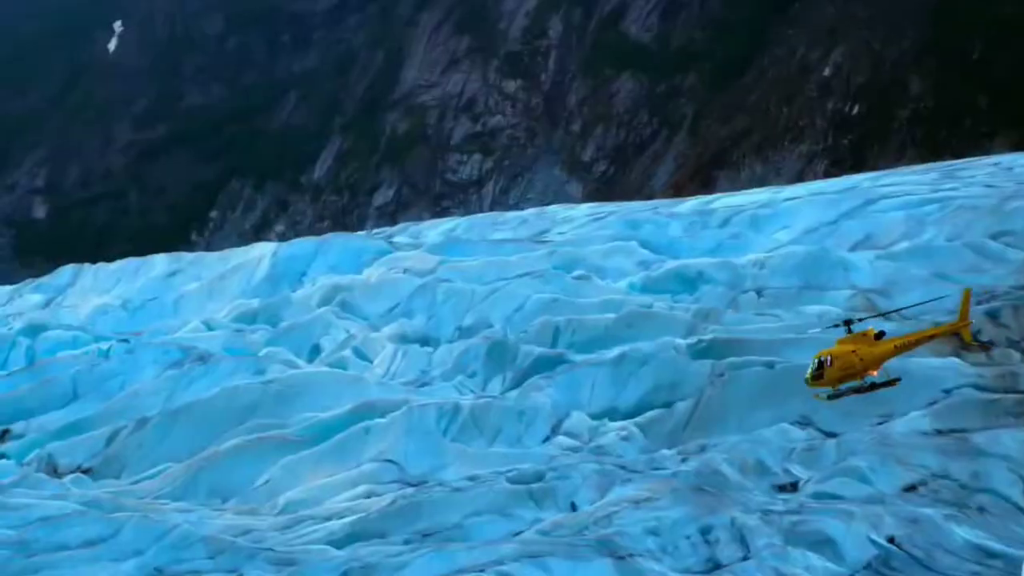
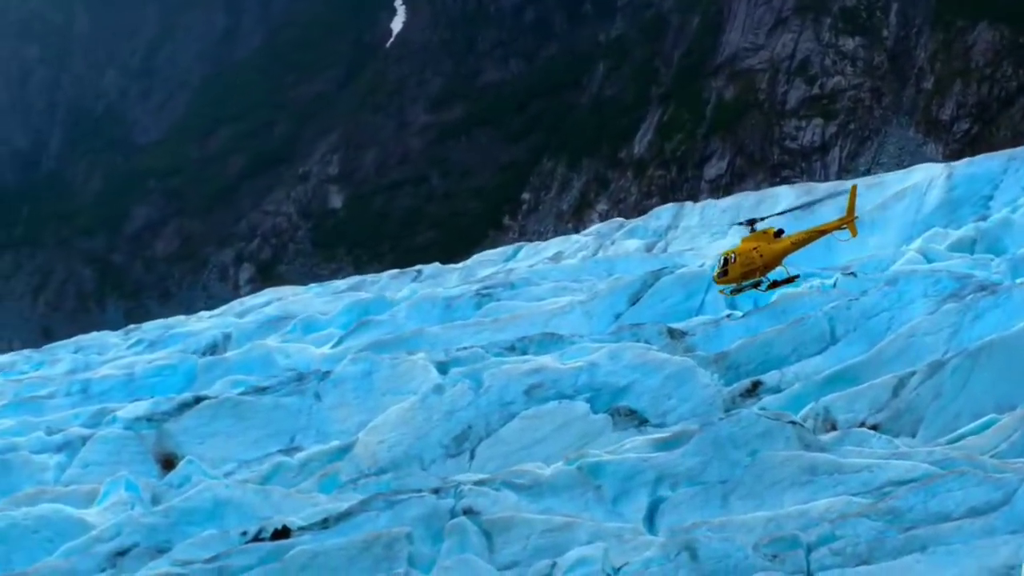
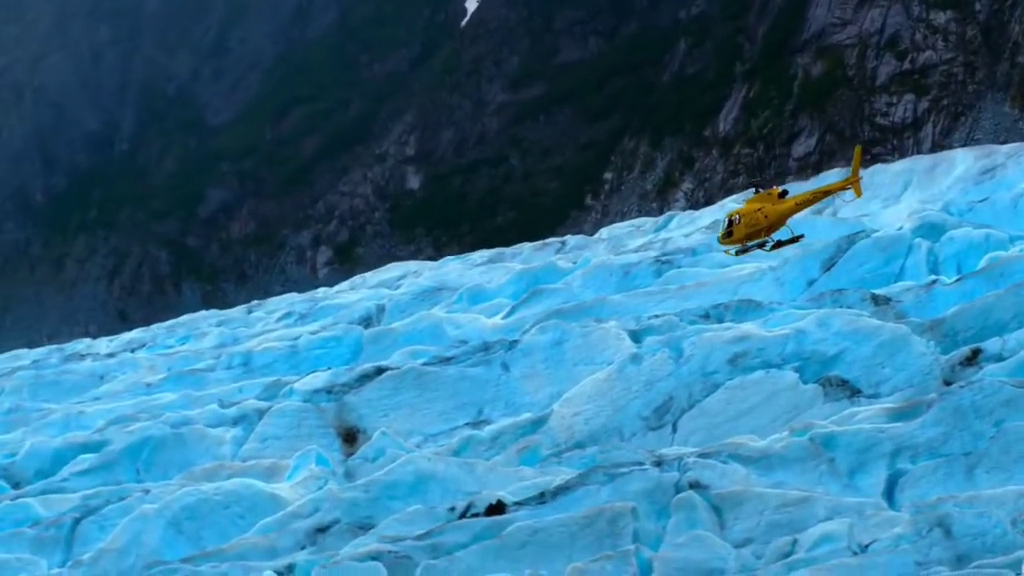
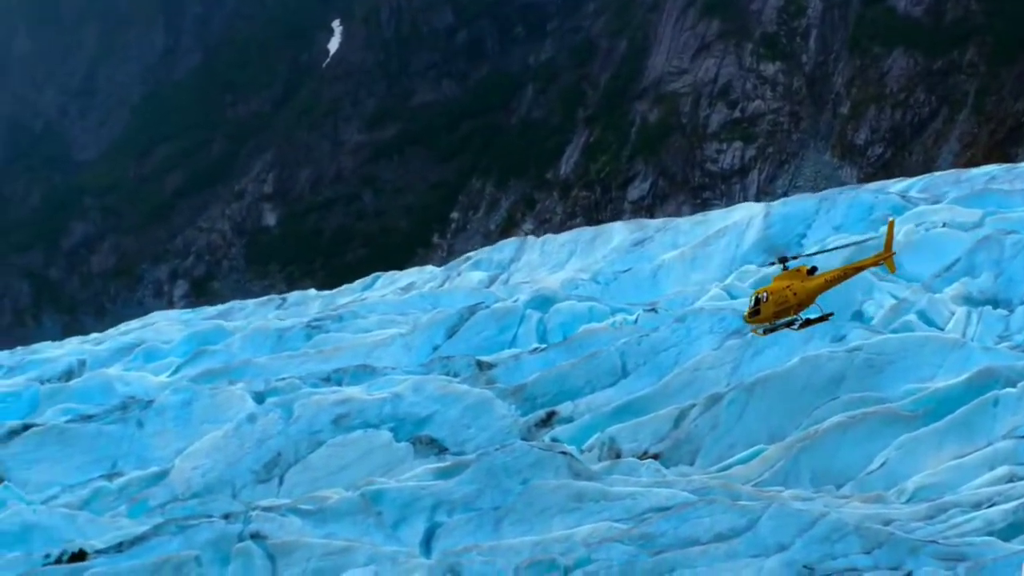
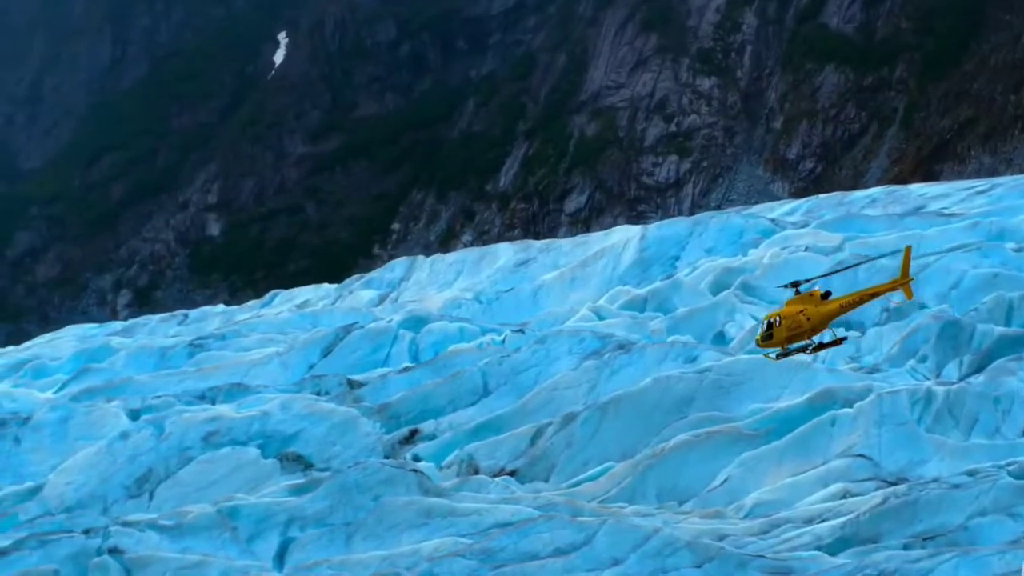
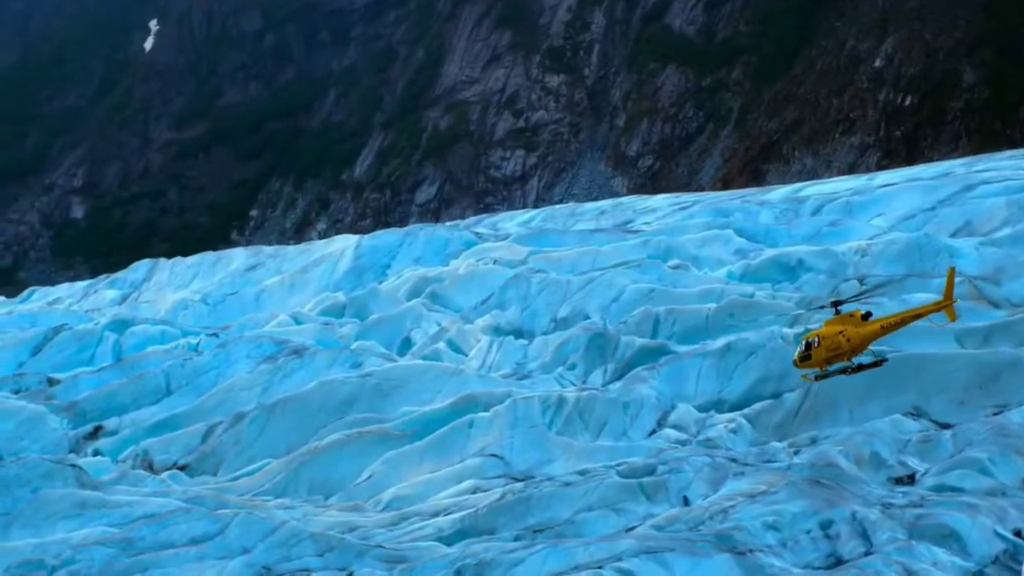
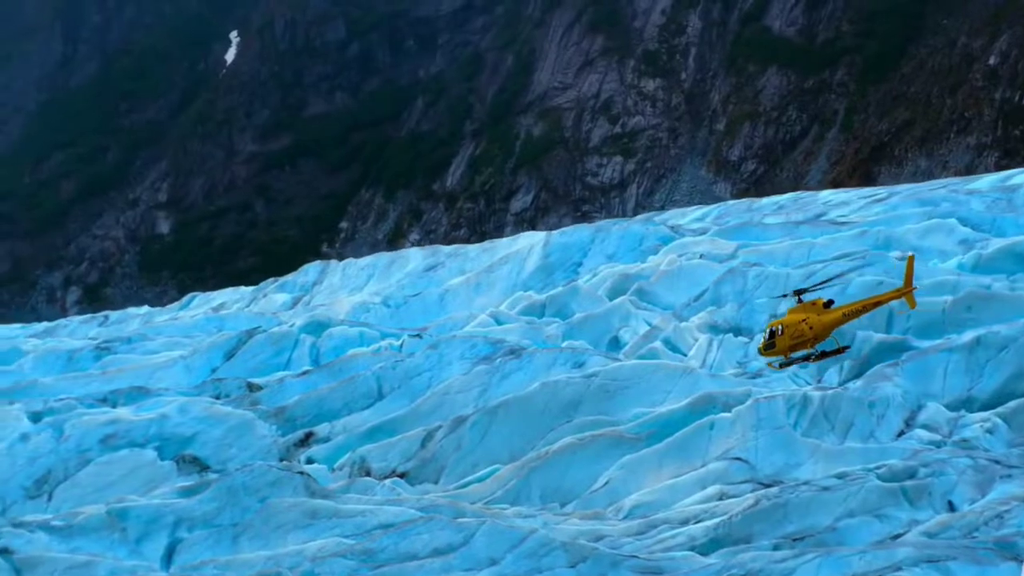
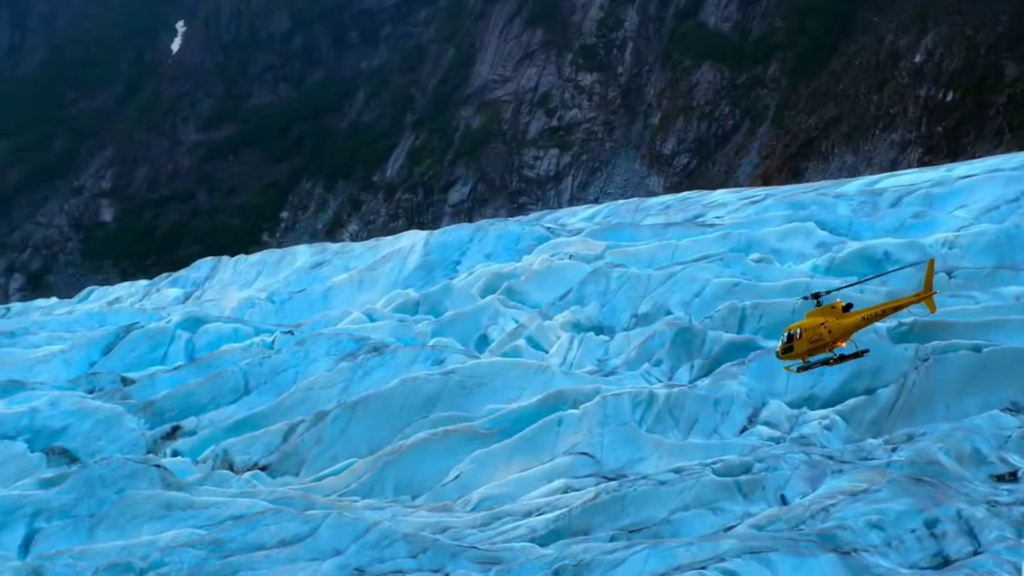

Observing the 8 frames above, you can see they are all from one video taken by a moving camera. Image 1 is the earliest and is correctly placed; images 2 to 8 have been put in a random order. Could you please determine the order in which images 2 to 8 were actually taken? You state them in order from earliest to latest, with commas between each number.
6, 8, 7, 5, 4, 2, 3
